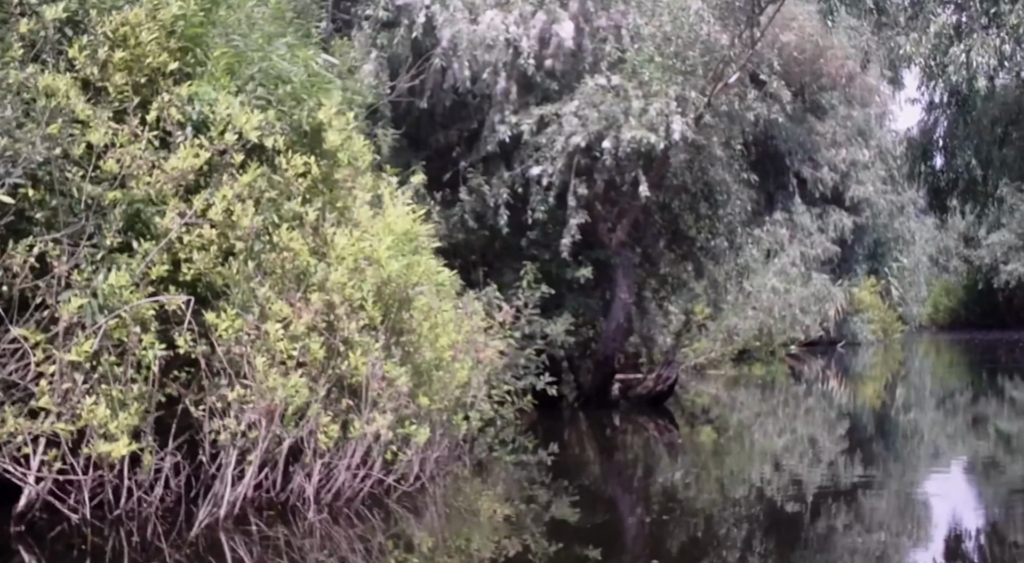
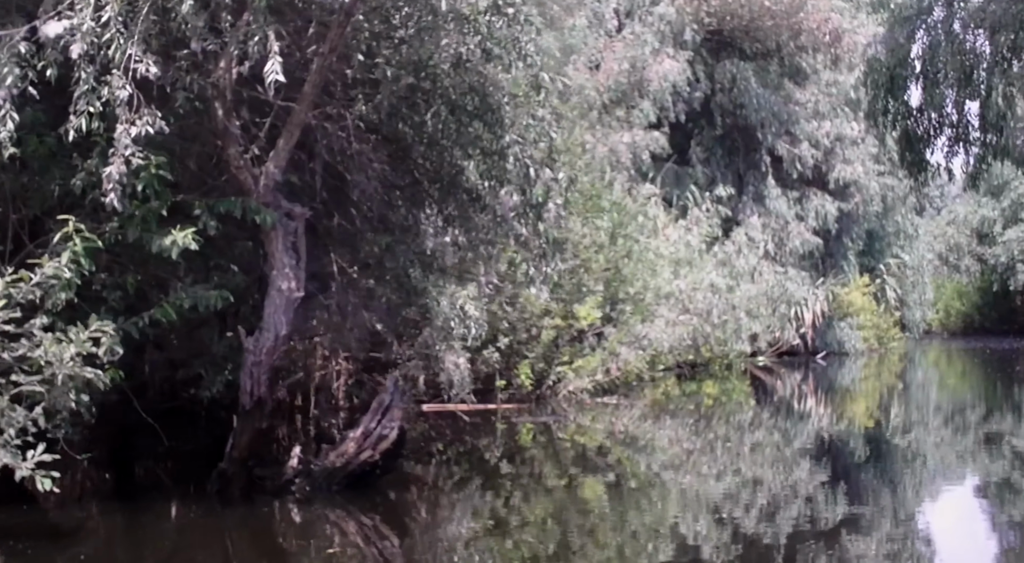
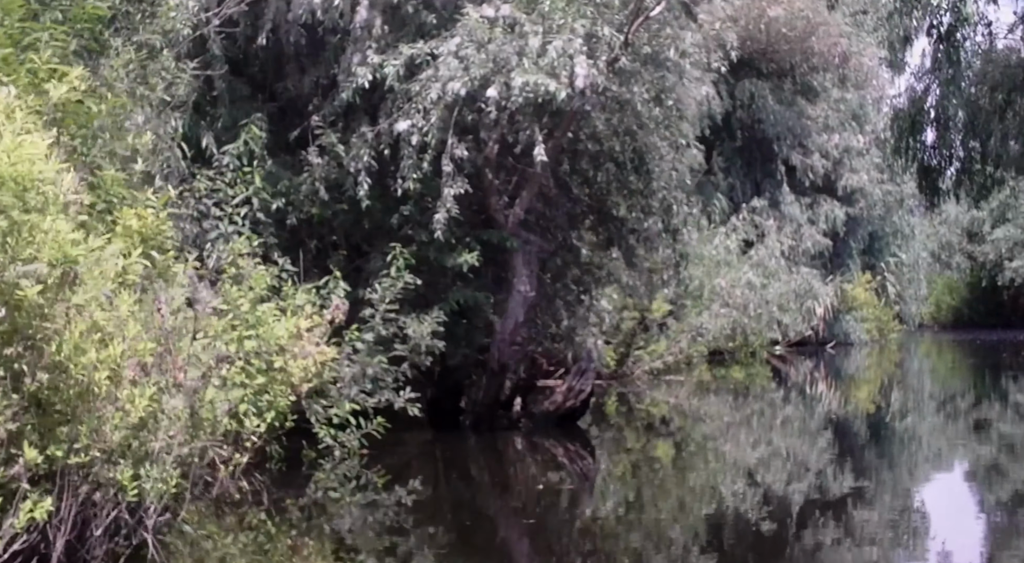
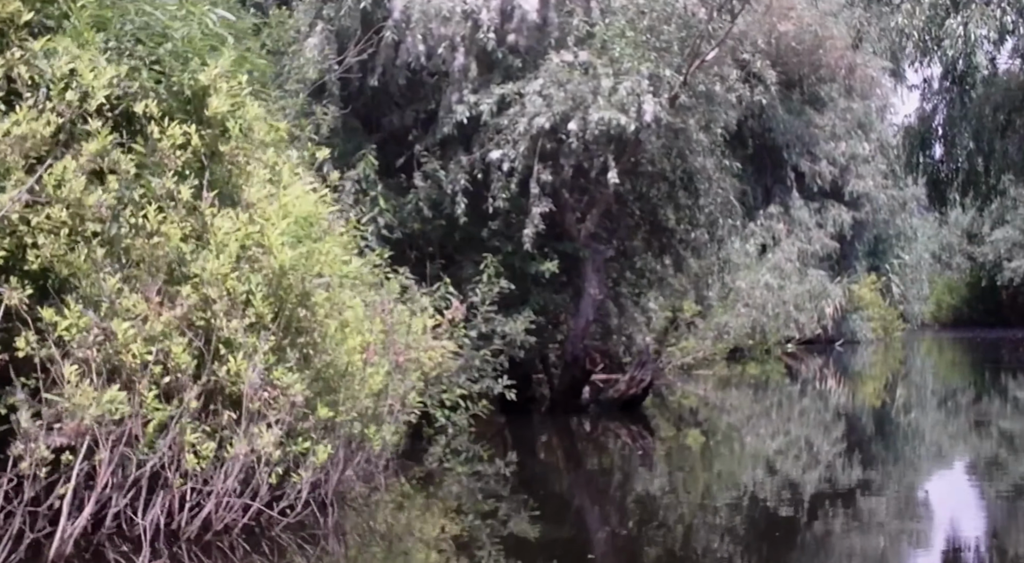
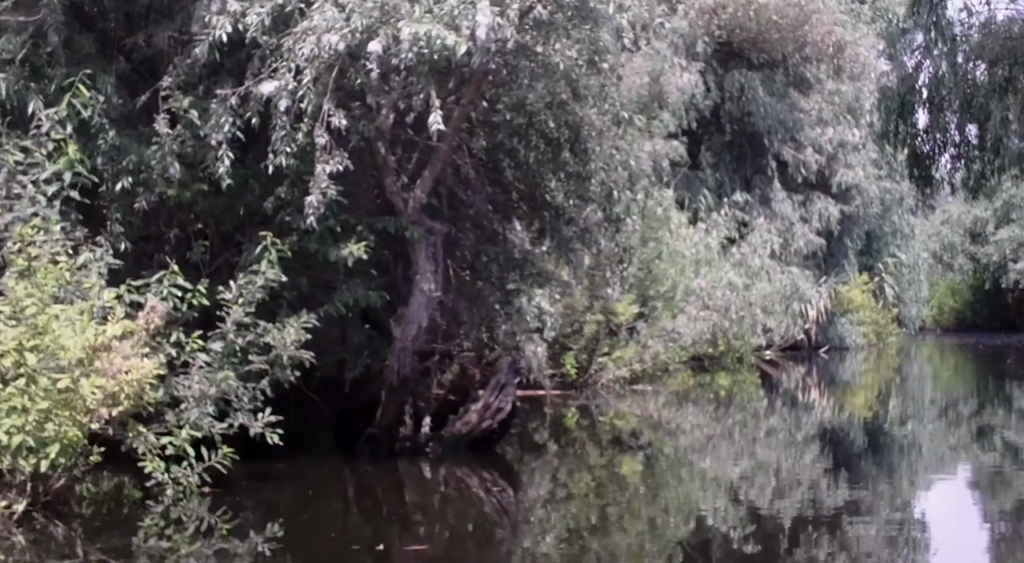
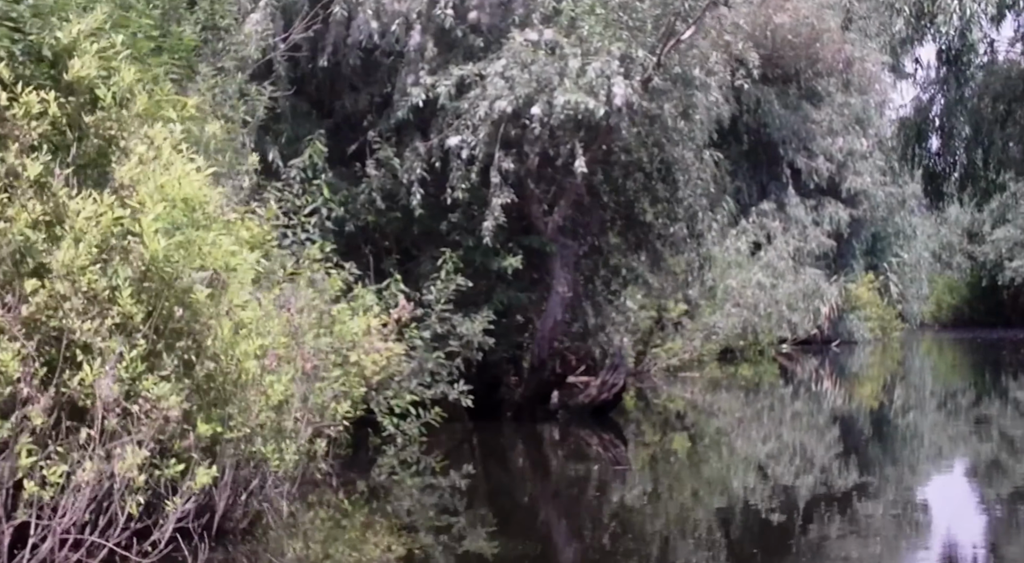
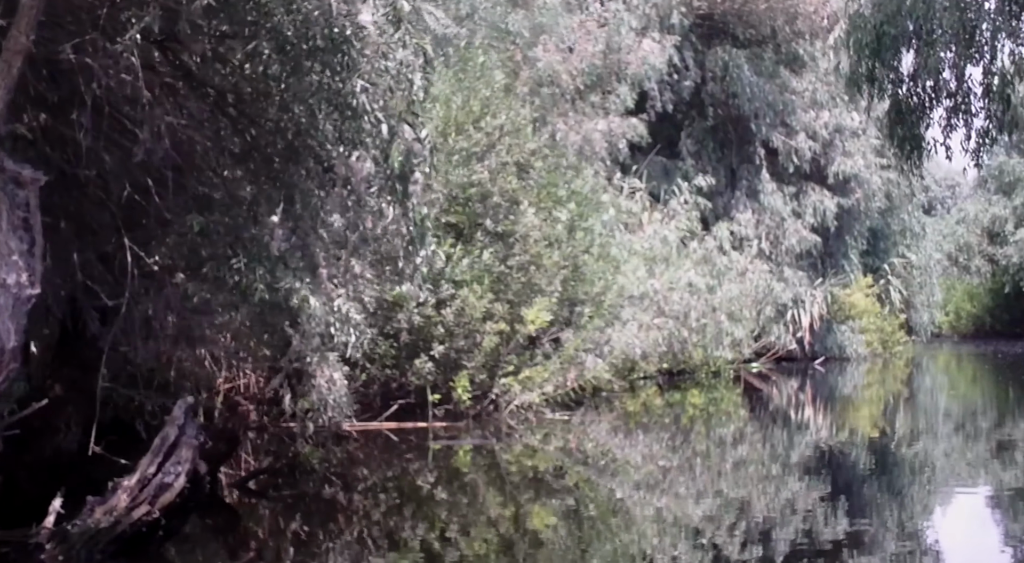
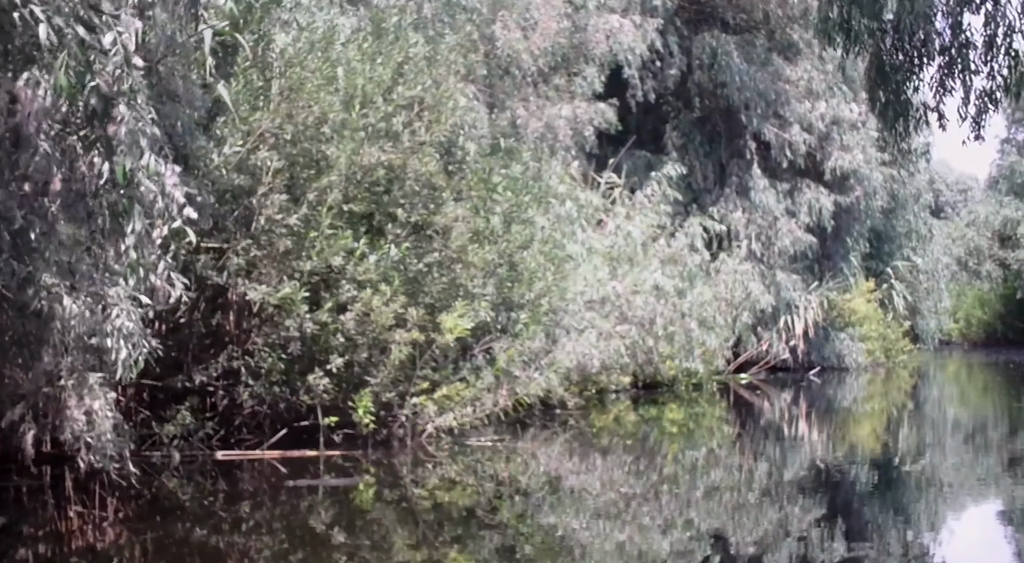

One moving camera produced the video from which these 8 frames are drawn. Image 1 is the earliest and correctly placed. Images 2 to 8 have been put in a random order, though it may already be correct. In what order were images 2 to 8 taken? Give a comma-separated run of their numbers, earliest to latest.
4, 6, 3, 5, 2, 7, 8
